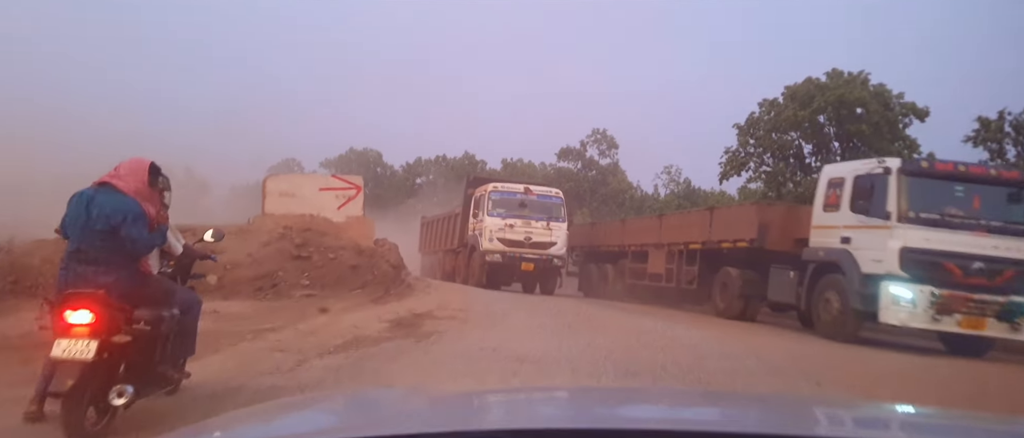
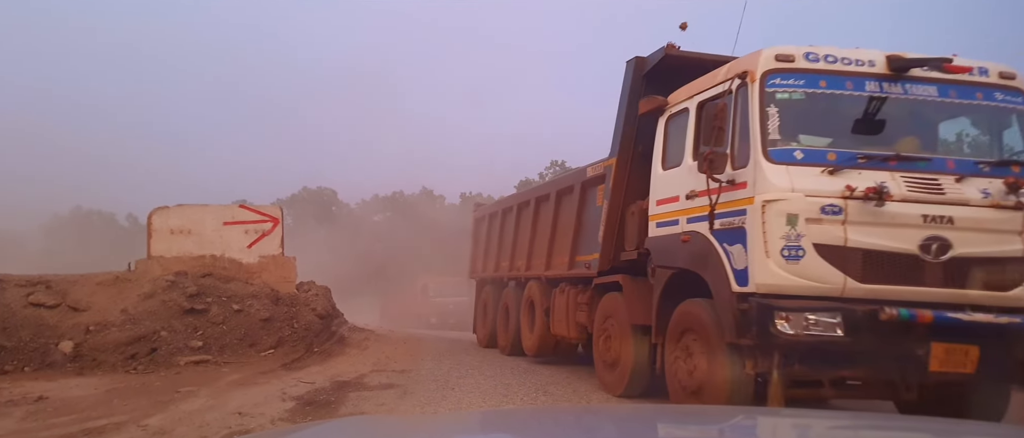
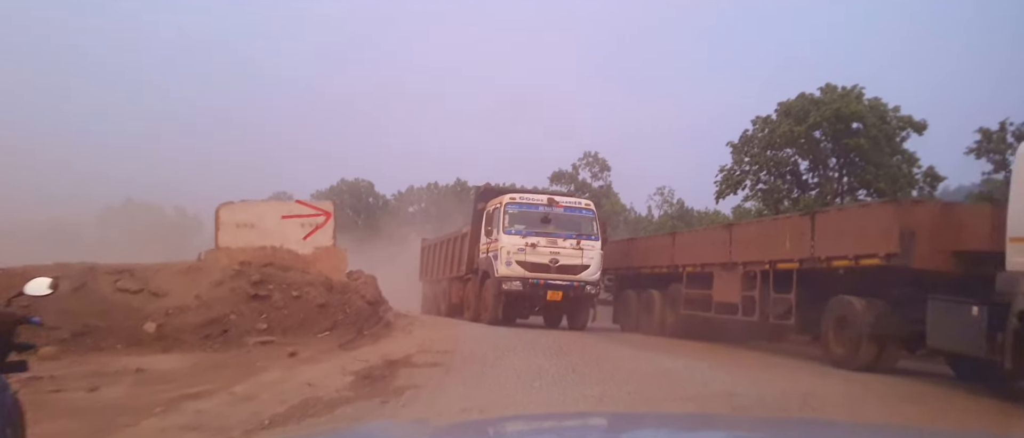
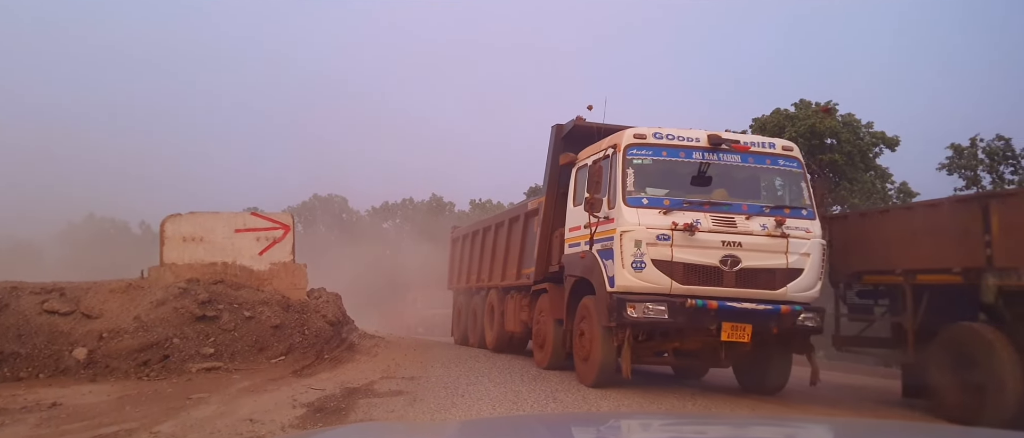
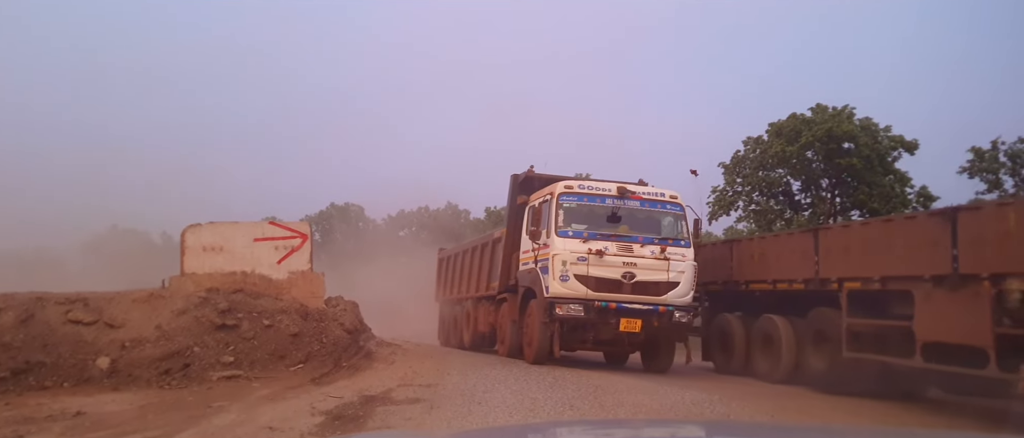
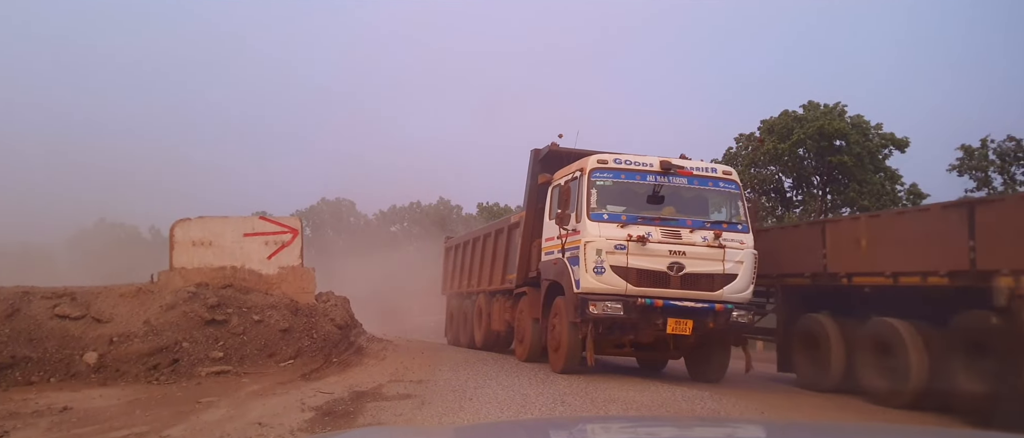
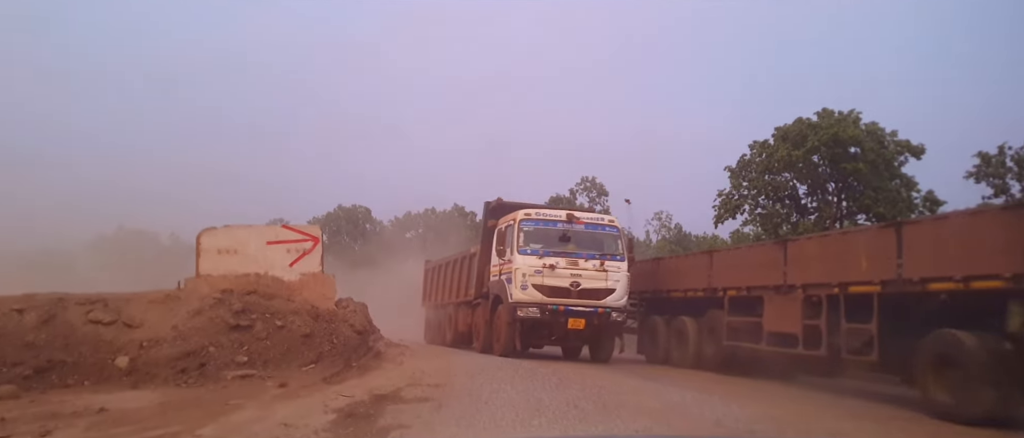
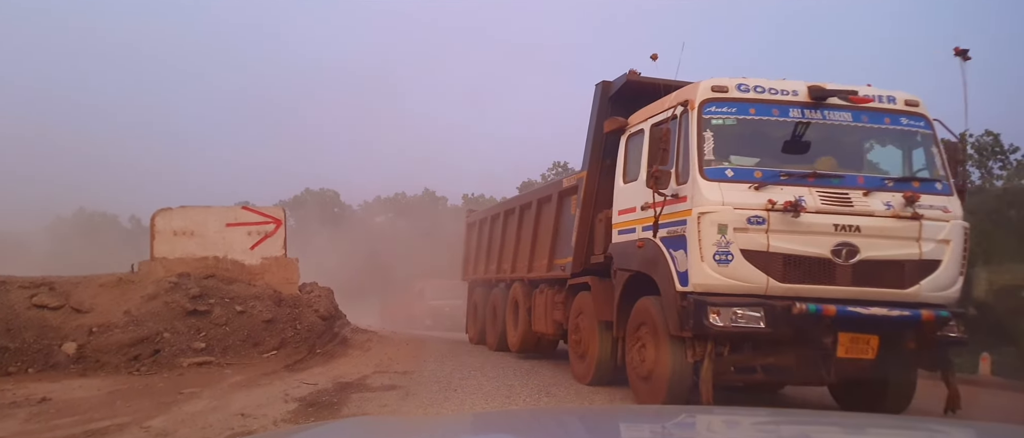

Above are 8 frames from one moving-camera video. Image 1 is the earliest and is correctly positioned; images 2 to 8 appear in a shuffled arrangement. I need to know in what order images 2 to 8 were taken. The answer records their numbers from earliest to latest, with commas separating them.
3, 7, 5, 6, 4, 8, 2
